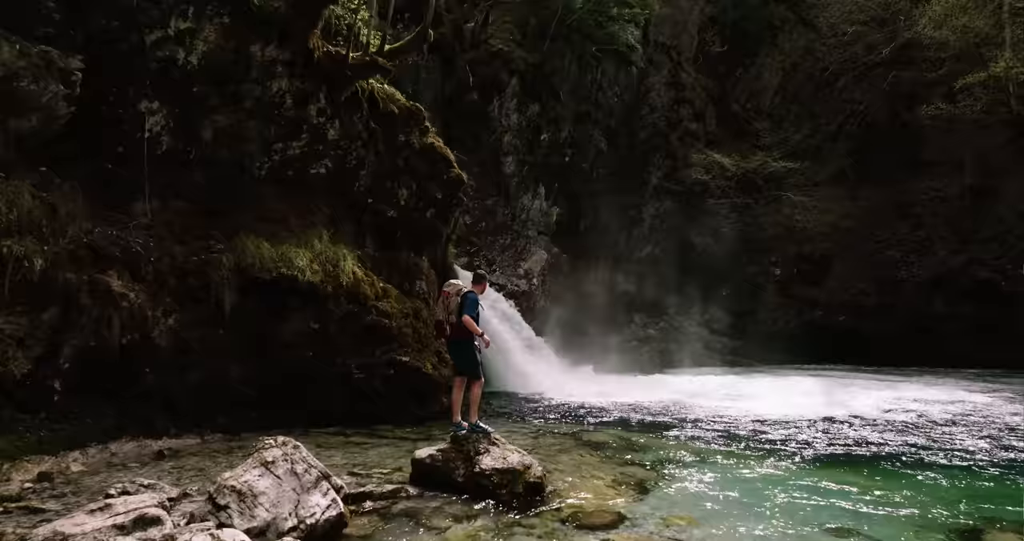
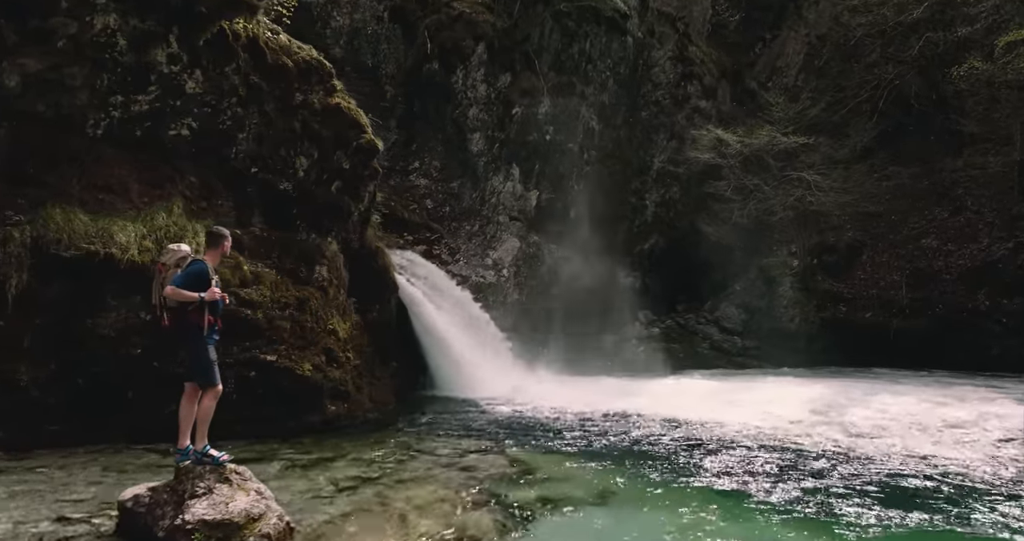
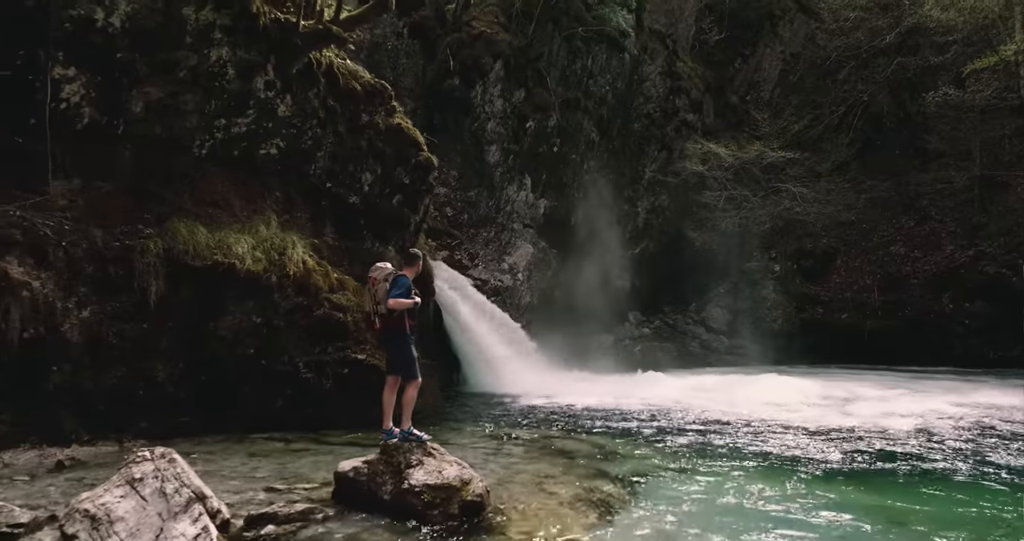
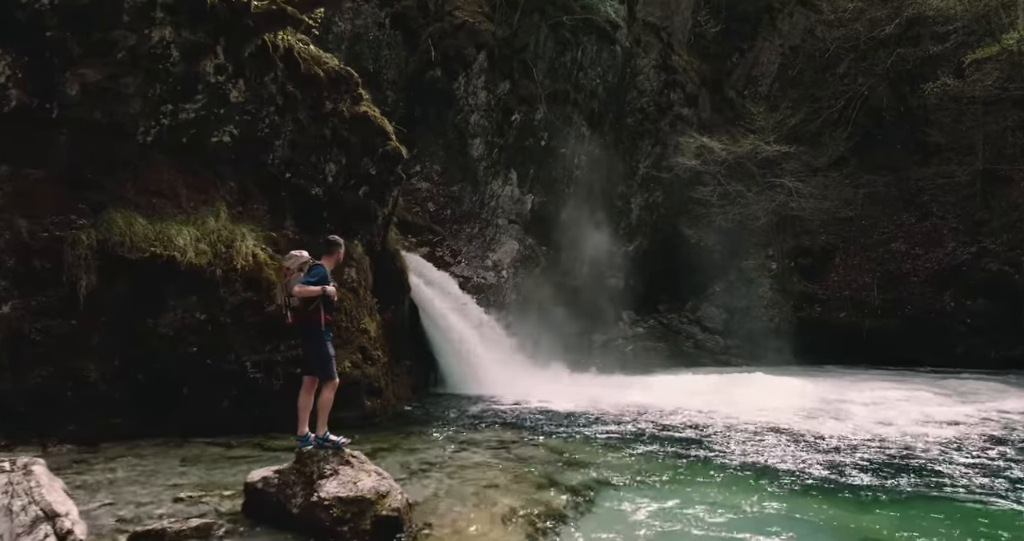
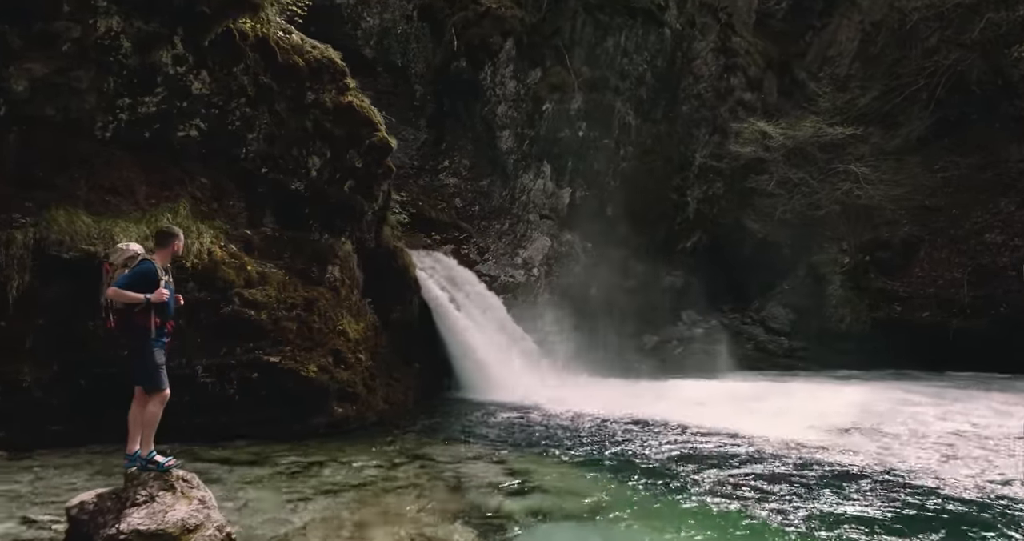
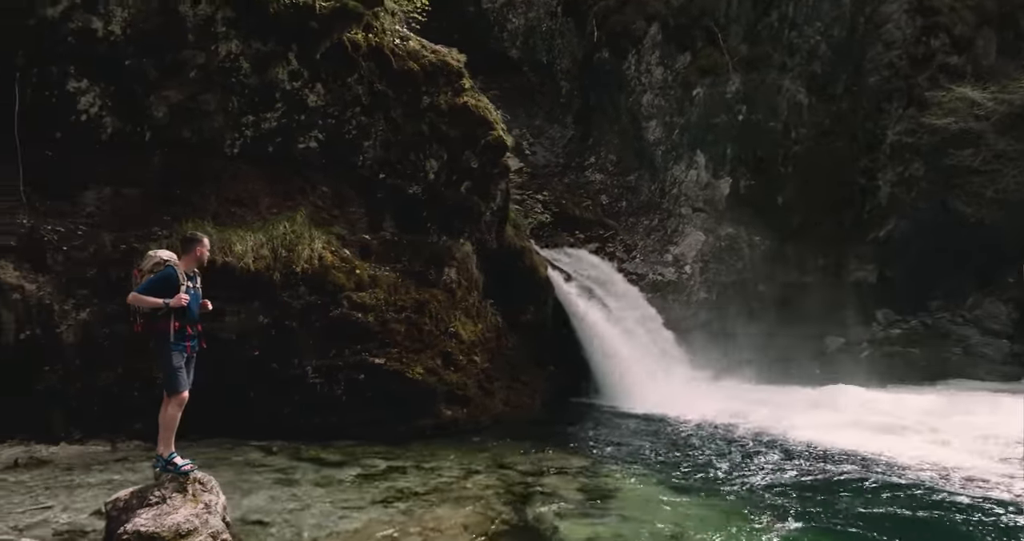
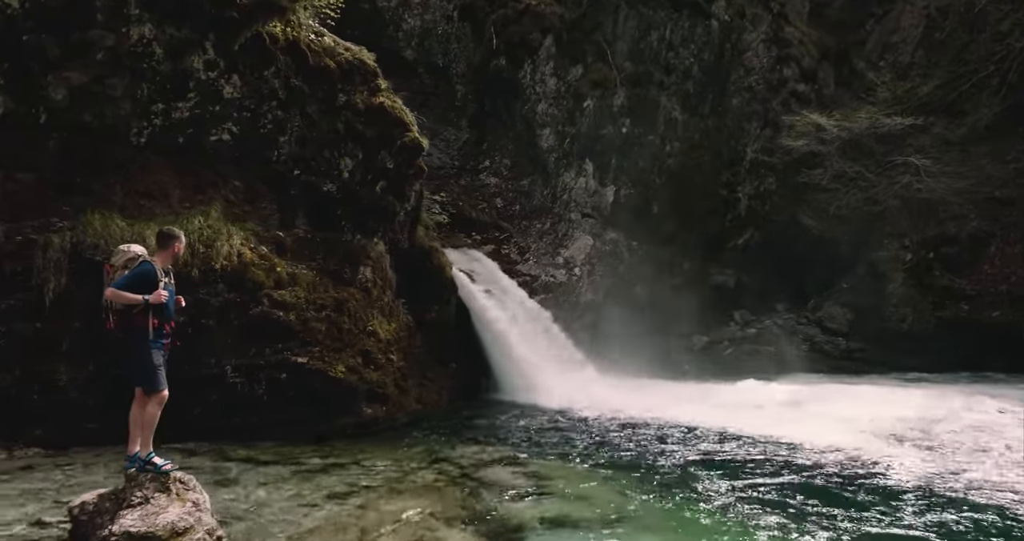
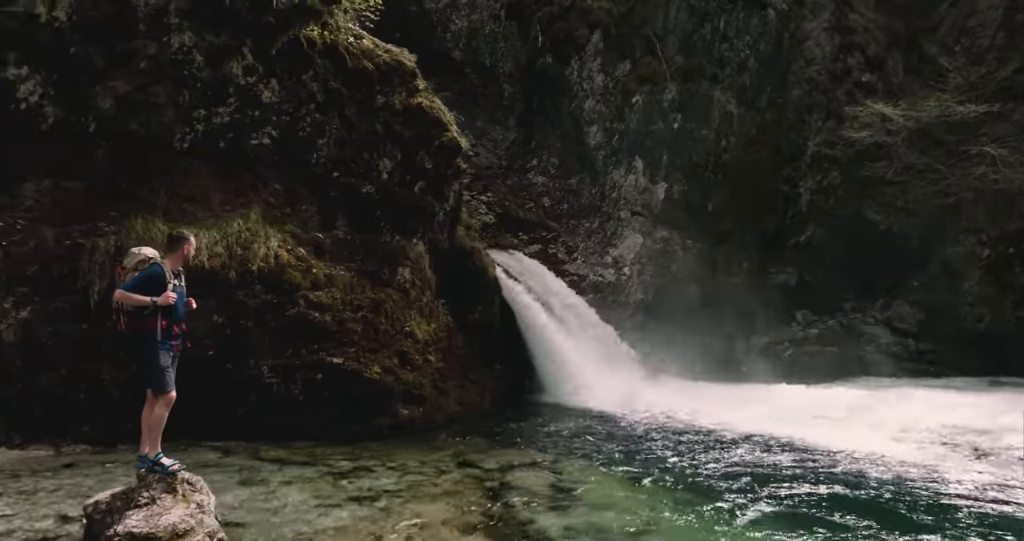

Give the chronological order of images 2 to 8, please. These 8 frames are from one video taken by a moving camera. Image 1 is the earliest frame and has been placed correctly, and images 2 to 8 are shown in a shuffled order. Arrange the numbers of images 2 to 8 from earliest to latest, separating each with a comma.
3, 4, 2, 5, 7, 8, 6
